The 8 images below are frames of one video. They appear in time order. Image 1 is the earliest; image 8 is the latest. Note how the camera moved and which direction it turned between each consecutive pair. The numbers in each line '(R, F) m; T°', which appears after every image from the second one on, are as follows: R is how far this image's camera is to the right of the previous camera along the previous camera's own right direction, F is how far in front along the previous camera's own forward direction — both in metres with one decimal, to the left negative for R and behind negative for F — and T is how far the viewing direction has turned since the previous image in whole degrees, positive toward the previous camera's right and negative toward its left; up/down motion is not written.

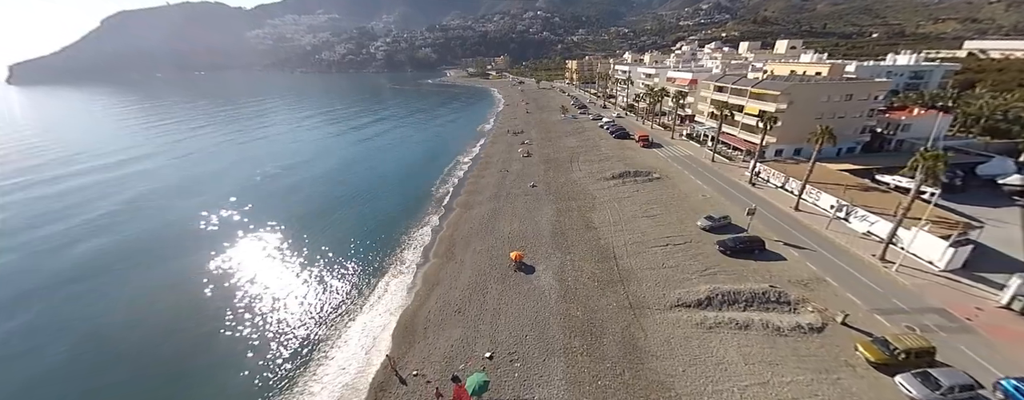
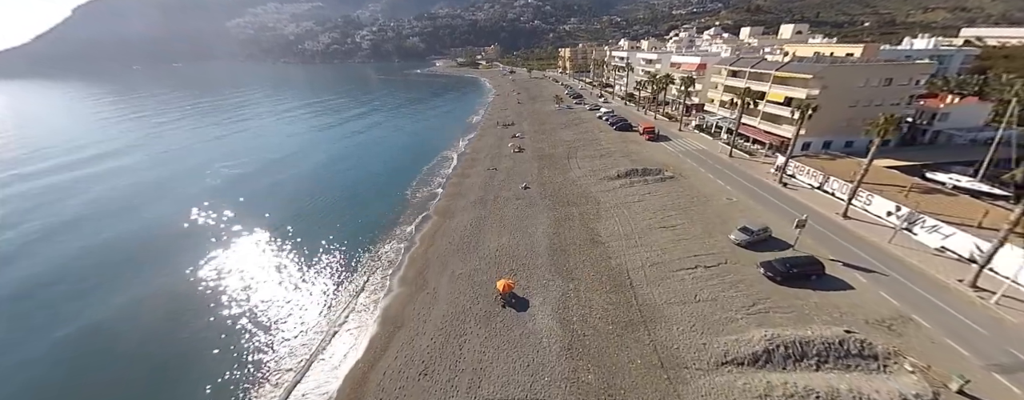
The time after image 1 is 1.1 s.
(+0.4, +6.5) m; +1°
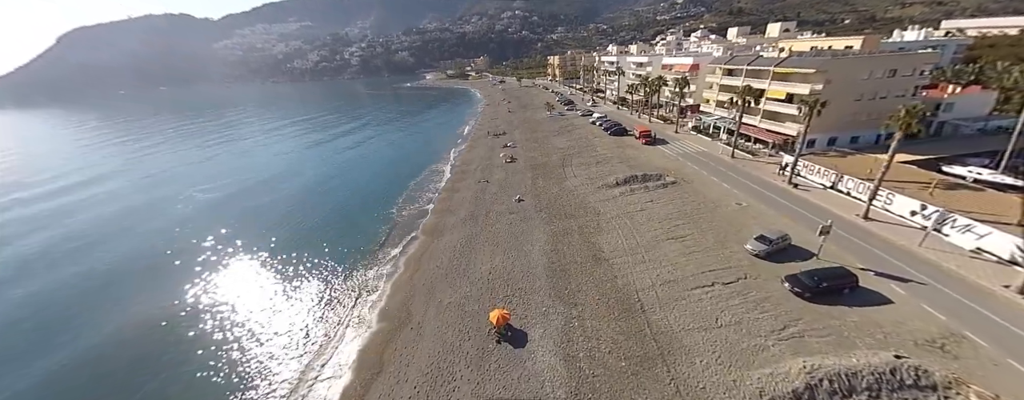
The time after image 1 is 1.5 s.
(+0.3, +2.4) m; +1°
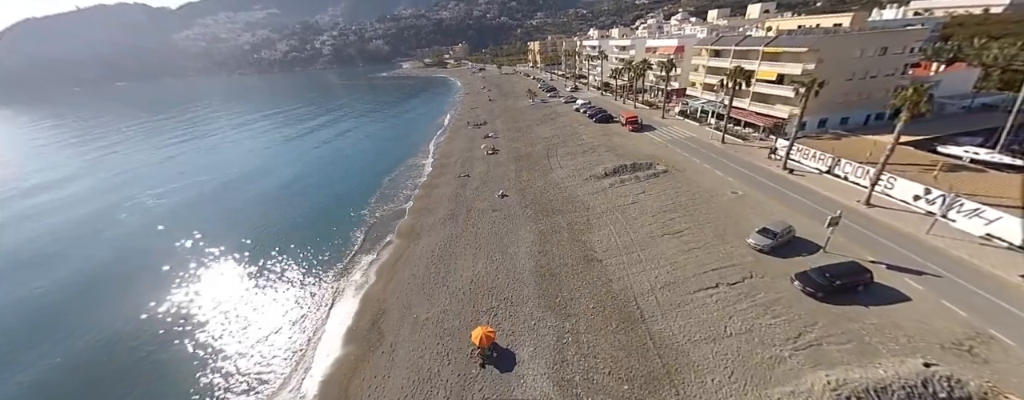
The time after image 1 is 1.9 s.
(+0.3, +2.5) m; +3°
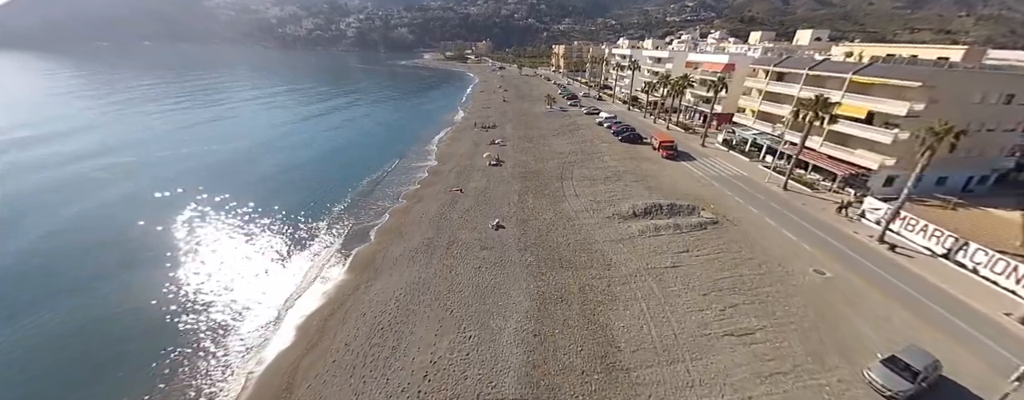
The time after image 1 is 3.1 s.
(+0.4, +7.5) m; -1°
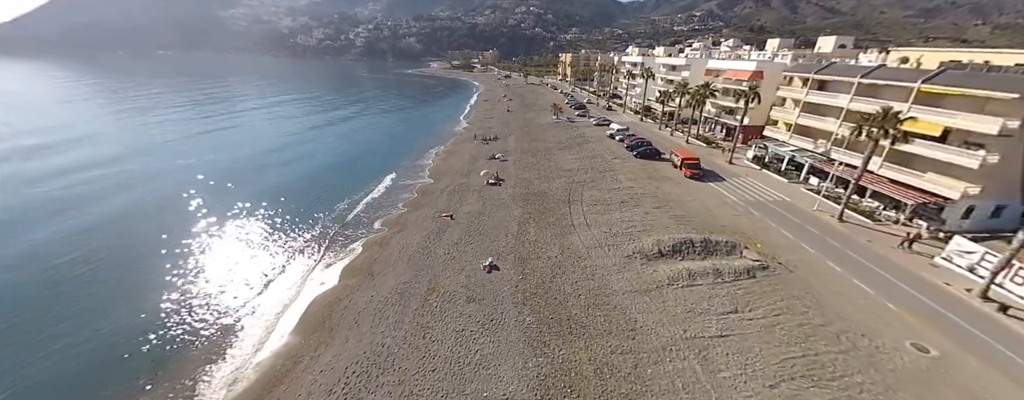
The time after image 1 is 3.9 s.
(+0.6, +4.7) m; -1°
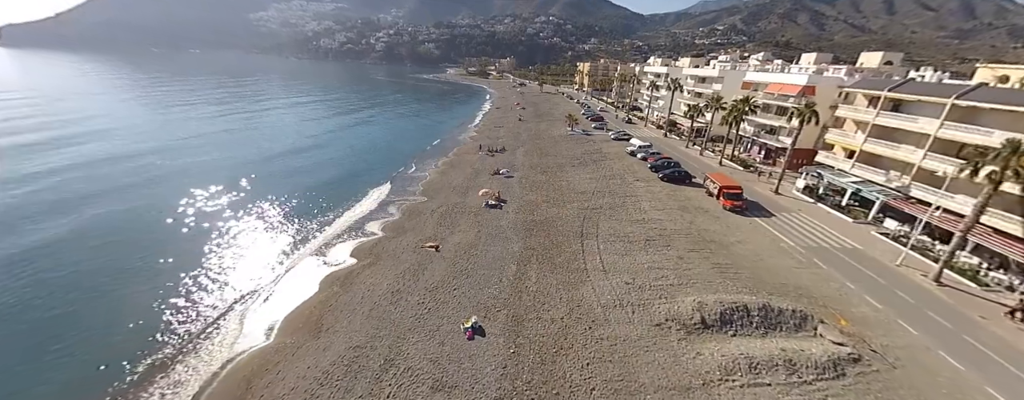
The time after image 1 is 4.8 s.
(+0.7, +5.0) m; -2°
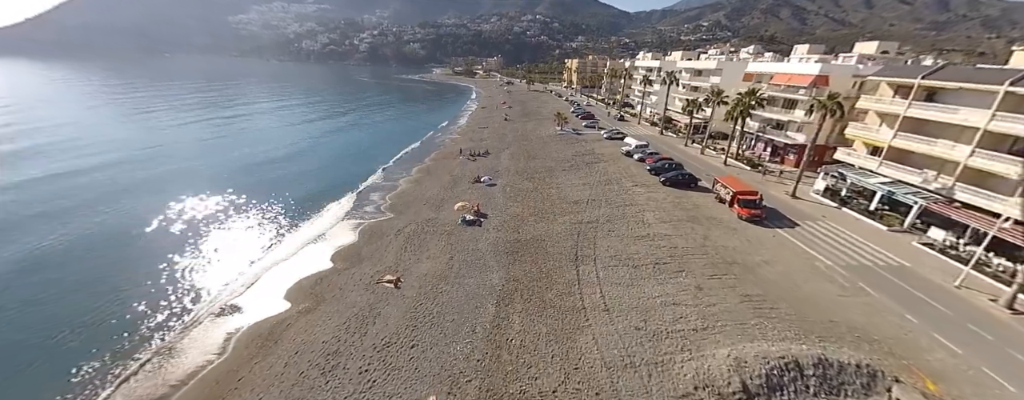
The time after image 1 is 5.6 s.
(+0.8, +4.3) m; +1°
